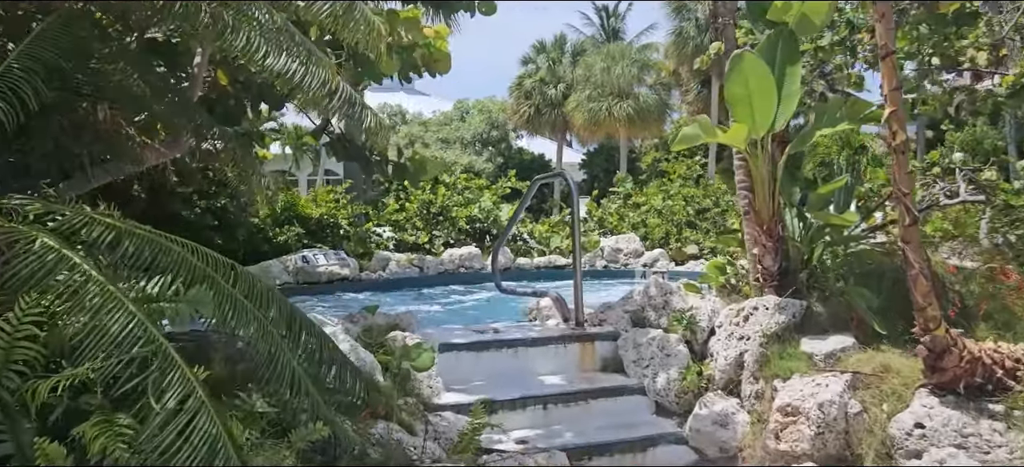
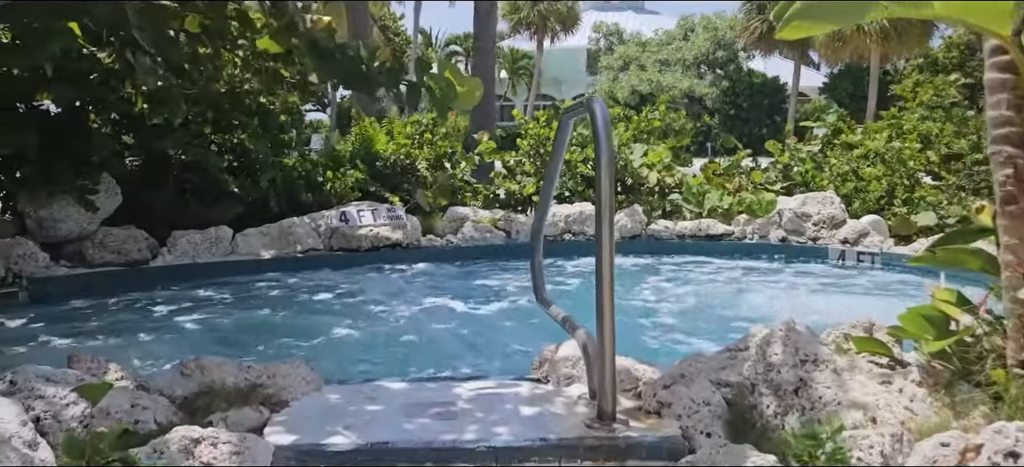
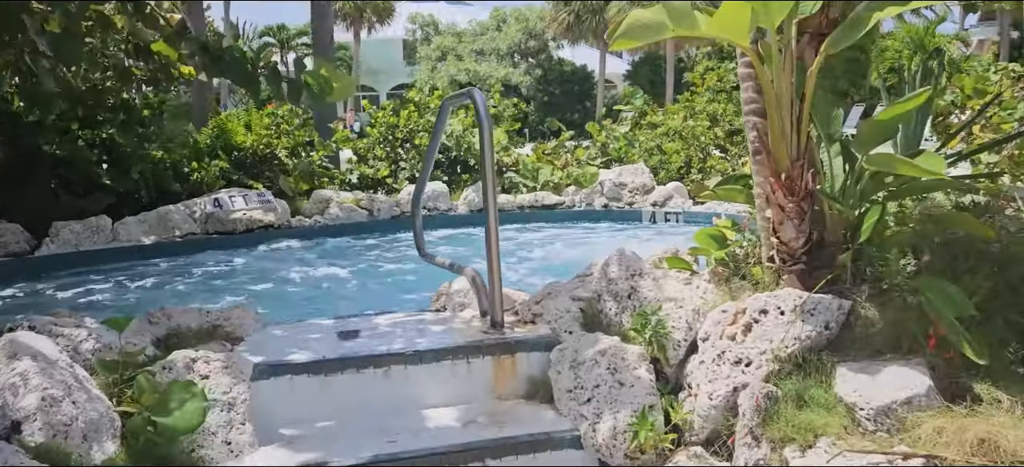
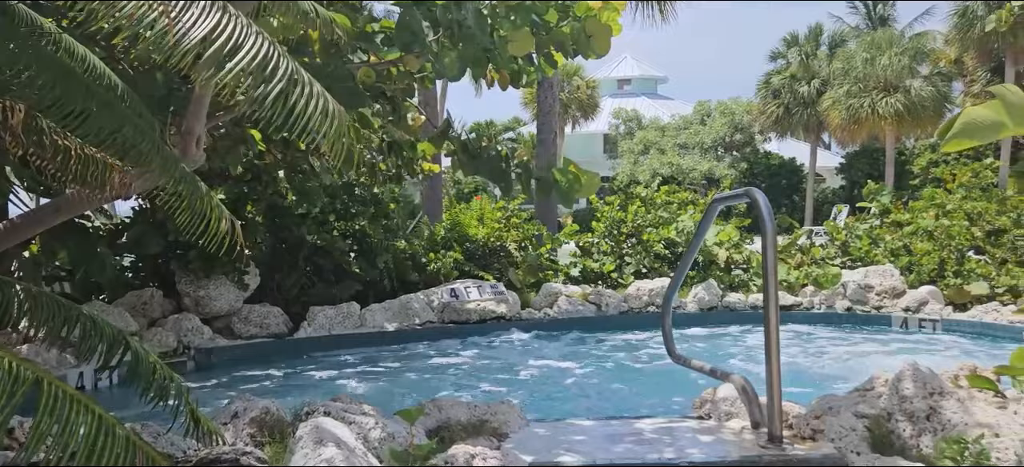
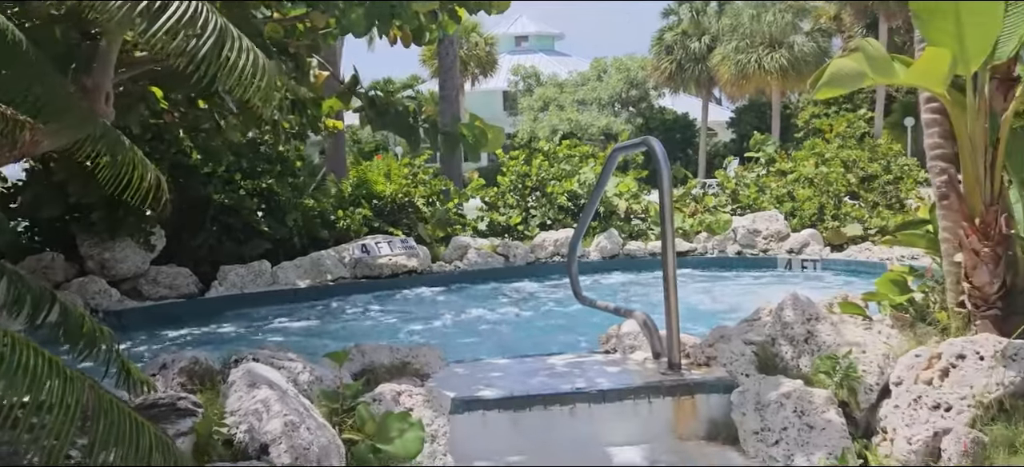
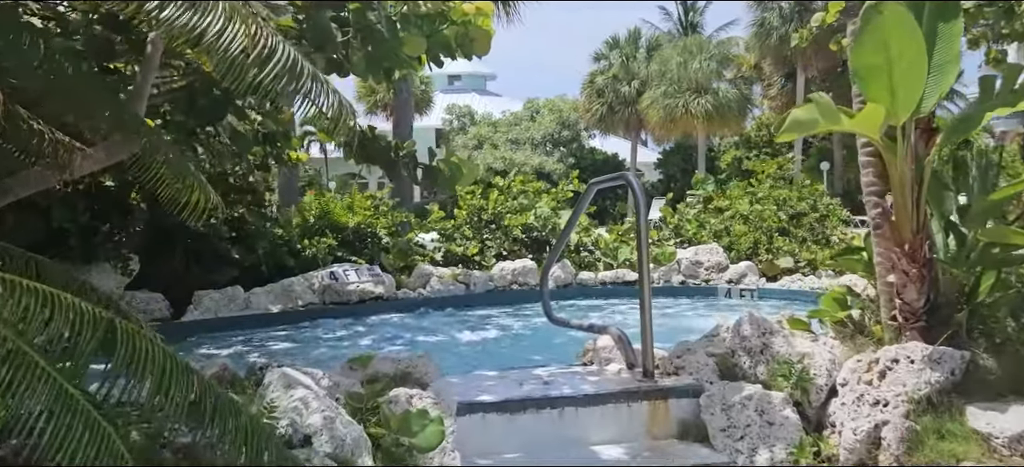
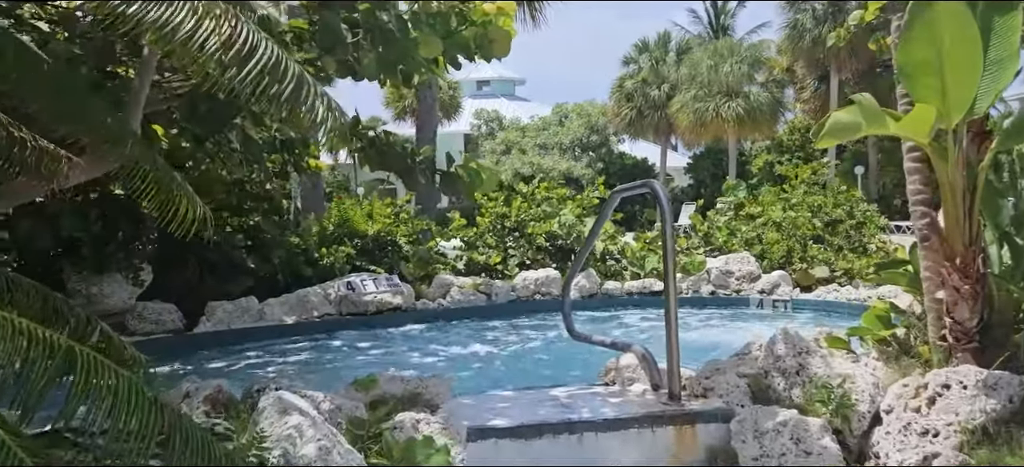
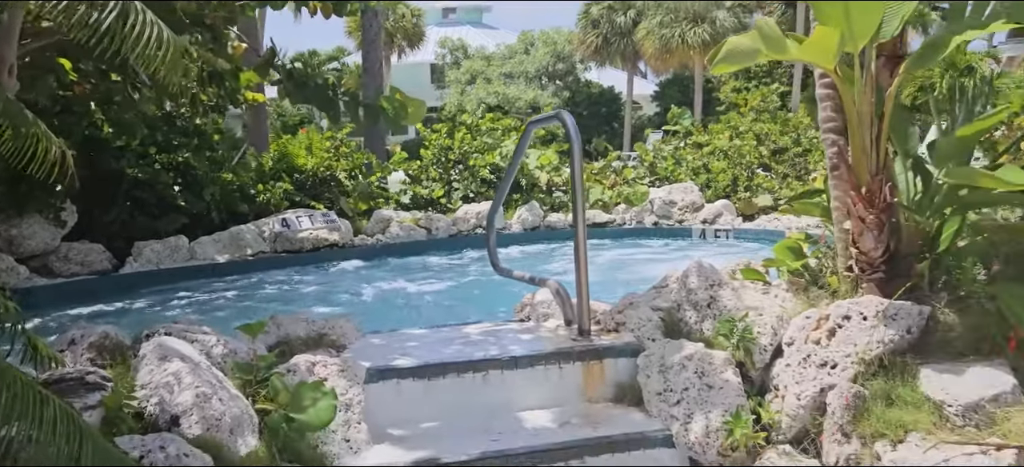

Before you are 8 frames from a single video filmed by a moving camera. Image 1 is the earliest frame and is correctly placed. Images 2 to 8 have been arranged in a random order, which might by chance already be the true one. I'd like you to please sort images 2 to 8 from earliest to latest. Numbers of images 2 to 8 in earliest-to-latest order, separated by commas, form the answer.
6, 7, 4, 5, 8, 3, 2
